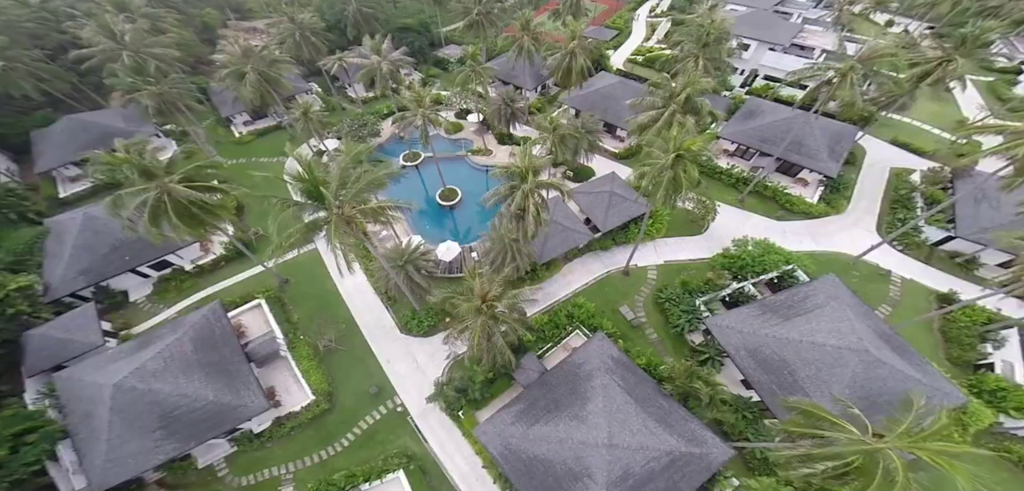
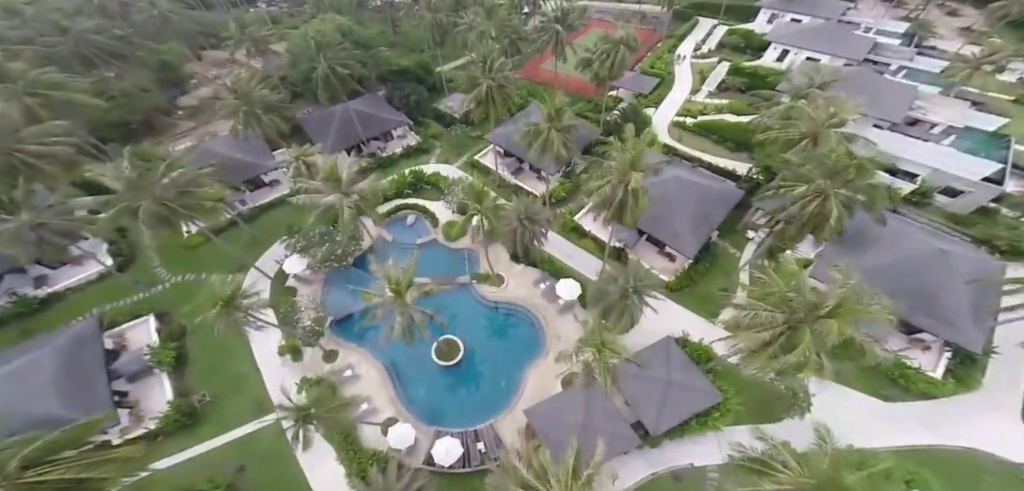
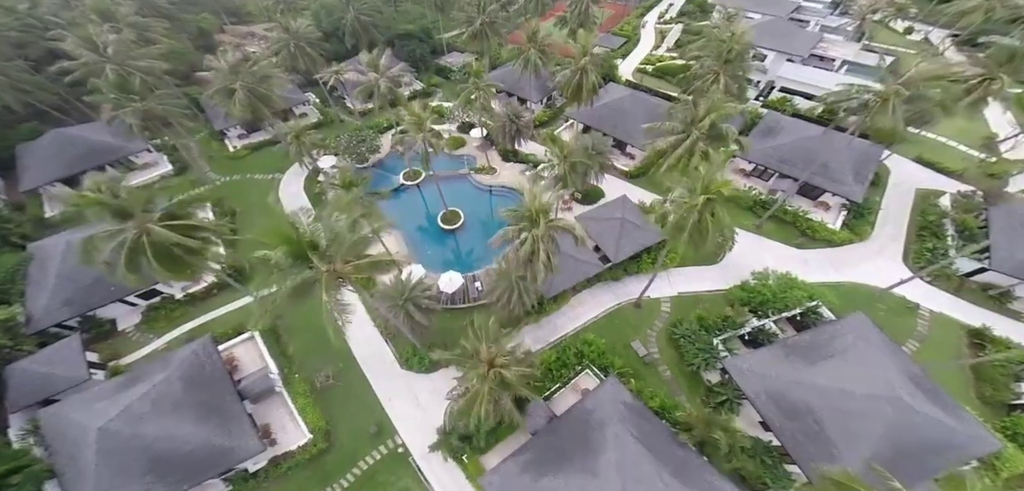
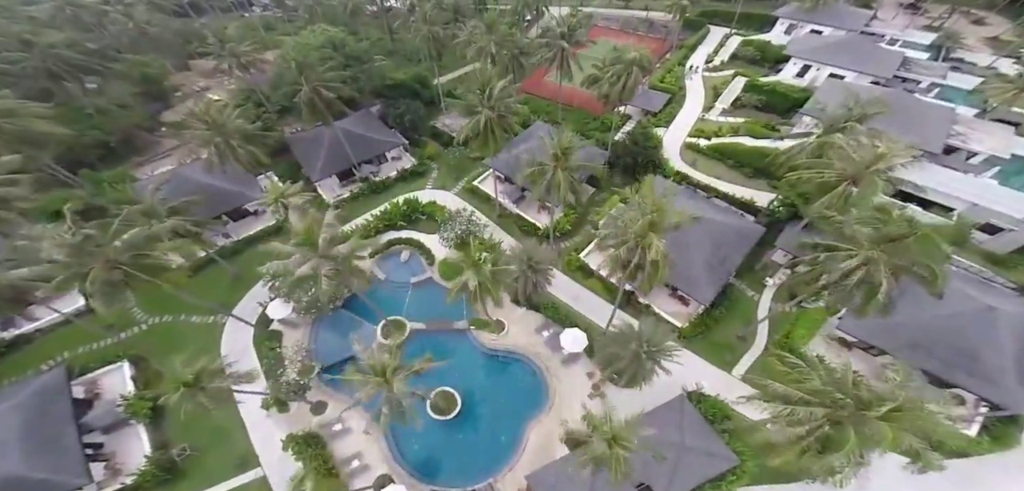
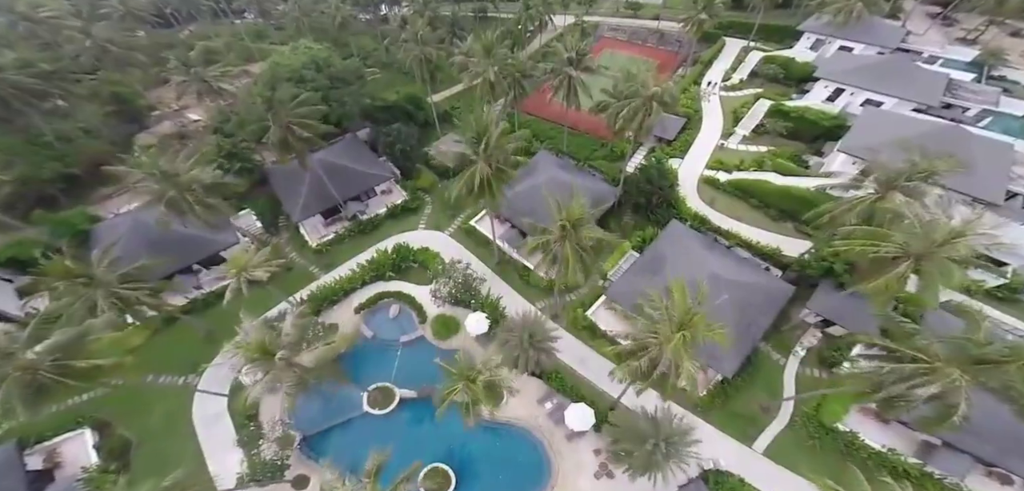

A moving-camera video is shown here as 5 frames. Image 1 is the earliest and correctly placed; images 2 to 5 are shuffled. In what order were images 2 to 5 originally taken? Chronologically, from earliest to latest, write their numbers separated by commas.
3, 2, 4, 5
